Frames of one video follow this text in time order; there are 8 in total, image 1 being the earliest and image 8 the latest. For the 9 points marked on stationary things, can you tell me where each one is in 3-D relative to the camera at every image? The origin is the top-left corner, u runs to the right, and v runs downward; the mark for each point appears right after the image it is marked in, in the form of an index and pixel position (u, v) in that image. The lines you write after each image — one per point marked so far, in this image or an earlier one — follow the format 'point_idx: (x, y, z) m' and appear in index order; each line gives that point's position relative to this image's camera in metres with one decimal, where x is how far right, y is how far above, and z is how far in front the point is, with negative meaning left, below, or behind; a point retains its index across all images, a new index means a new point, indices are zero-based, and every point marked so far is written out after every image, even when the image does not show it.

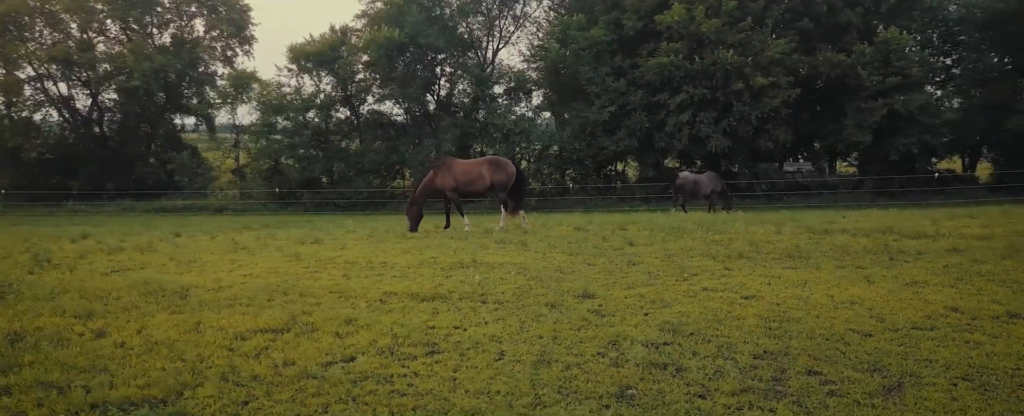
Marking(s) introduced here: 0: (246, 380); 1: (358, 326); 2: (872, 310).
0: (-2.0, -1.3, +5.3) m
1: (-1.4, -1.1, +6.5) m
2: (+3.7, -1.0, +7.2) m
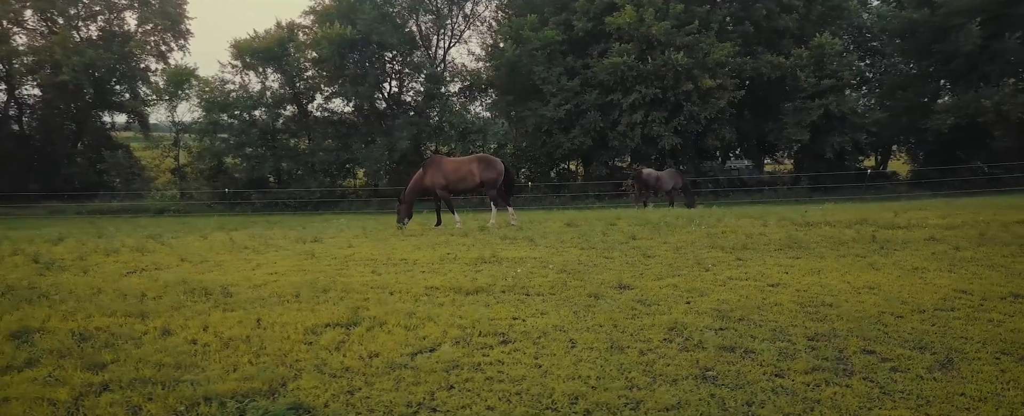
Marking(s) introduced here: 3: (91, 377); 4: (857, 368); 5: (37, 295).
0: (-1.3, -1.2, +5.4) m
1: (-0.8, -1.0, +6.6) m
2: (+4.2, -0.9, +7.8) m
3: (-3.0, -1.2, +5.1) m
4: (+2.7, -1.2, +5.6) m
5: (-4.6, -0.9, +7.1) m
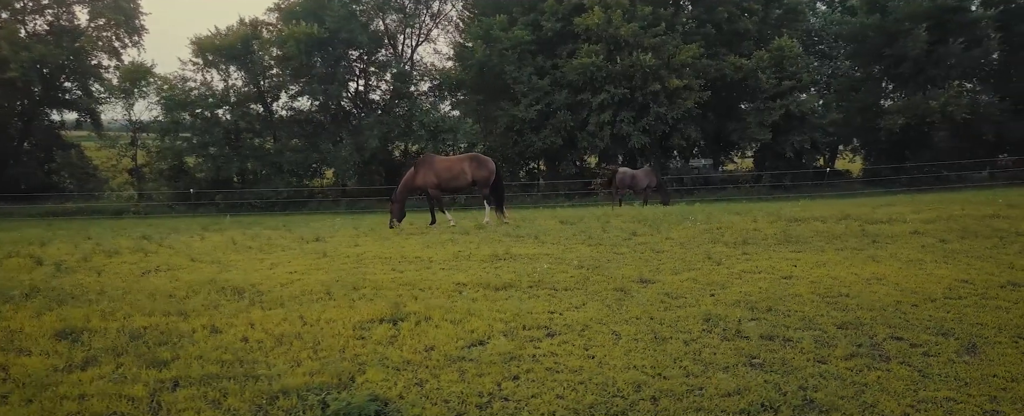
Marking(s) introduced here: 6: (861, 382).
0: (-0.8, -1.2, +5.4) m
1: (-0.4, -1.0, +6.7) m
2: (+4.5, -0.9, +8.2) m
3: (-2.5, -1.2, +5.1) m
4: (+3.1, -1.2, +5.9) m
5: (-4.3, -0.8, +7.0) m
6: (+2.6, -1.3, +5.3) m
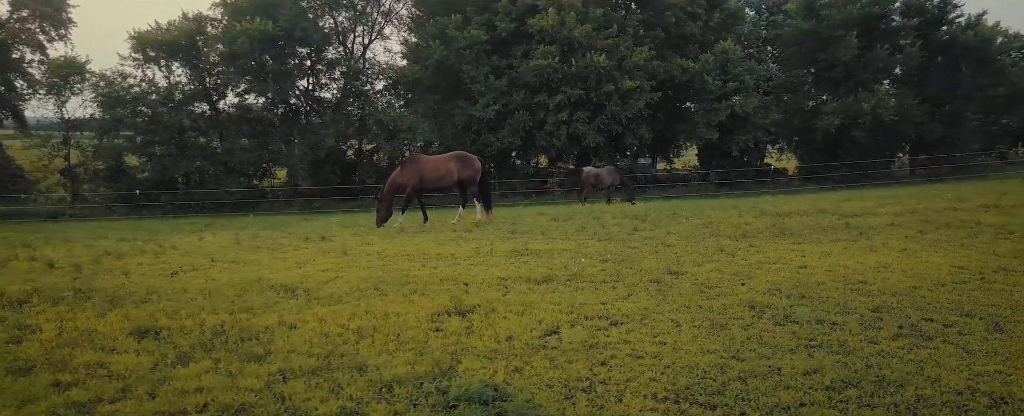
0: (-0.2, -1.1, +5.6) m
1: (+0.1, -0.9, +6.9) m
2: (+4.9, -0.8, +8.8) m
3: (-1.8, -1.1, +5.1) m
4: (+3.8, -1.1, +6.4) m
5: (-3.7, -0.8, +6.9) m
6: (+3.3, -1.2, +5.8) m
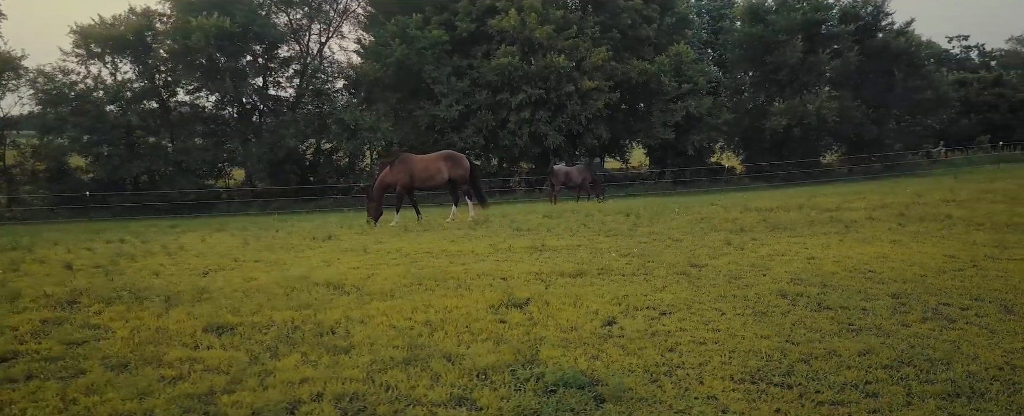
0: (+0.4, -1.1, +5.8) m
1: (+0.6, -0.9, +7.1) m
2: (+5.2, -0.7, +9.4) m
3: (-1.2, -1.1, +5.2) m
4: (+4.3, -1.0, +6.9) m
5: (-3.2, -0.8, +6.8) m
6: (+3.8, -1.1, +6.3) m
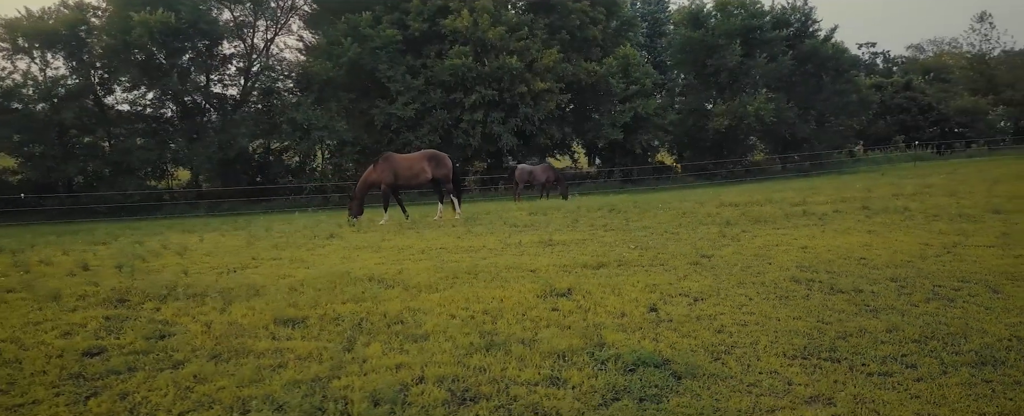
0: (+1.0, -1.0, +6.2) m
1: (+1.0, -0.8, +7.5) m
2: (+5.4, -0.6, +10.2) m
3: (-0.6, -1.1, +5.4) m
4: (+4.7, -0.9, +7.6) m
5: (-2.8, -0.8, +6.8) m
6: (+4.3, -1.0, +6.9) m
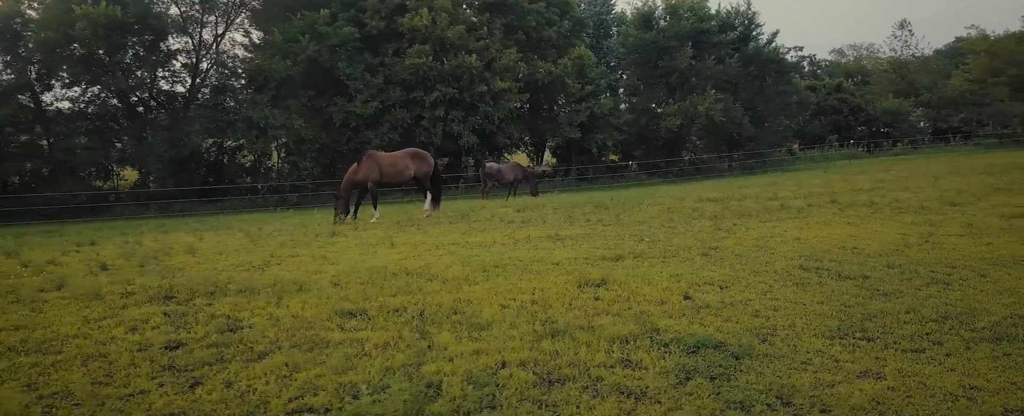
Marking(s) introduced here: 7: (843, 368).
0: (+1.4, -1.0, +6.5) m
1: (+1.4, -0.7, +7.8) m
2: (+5.5, -0.5, +10.8) m
3: (-0.1, -1.0, +5.6) m
4: (+5.0, -0.8, +8.2) m
5: (-2.4, -0.7, +6.8) m
6: (+4.7, -0.9, +7.5) m
7: (+2.5, -1.2, +5.5) m
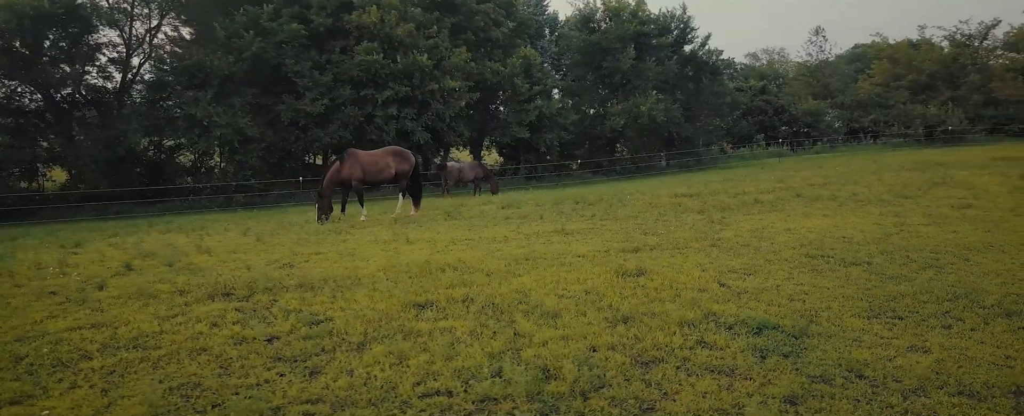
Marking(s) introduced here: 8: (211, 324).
0: (+1.9, -0.9, +6.9) m
1: (+1.7, -0.7, +8.2) m
2: (+5.6, -0.4, +11.5) m
3: (+0.6, -0.9, +5.8) m
4: (+5.3, -0.7, +8.9) m
5: (-1.9, -0.7, +6.8) m
6: (+5.1, -0.8, +8.2) m
7: (+3.1, -1.1, +5.9) m
8: (-2.3, -0.9, +5.4) m
